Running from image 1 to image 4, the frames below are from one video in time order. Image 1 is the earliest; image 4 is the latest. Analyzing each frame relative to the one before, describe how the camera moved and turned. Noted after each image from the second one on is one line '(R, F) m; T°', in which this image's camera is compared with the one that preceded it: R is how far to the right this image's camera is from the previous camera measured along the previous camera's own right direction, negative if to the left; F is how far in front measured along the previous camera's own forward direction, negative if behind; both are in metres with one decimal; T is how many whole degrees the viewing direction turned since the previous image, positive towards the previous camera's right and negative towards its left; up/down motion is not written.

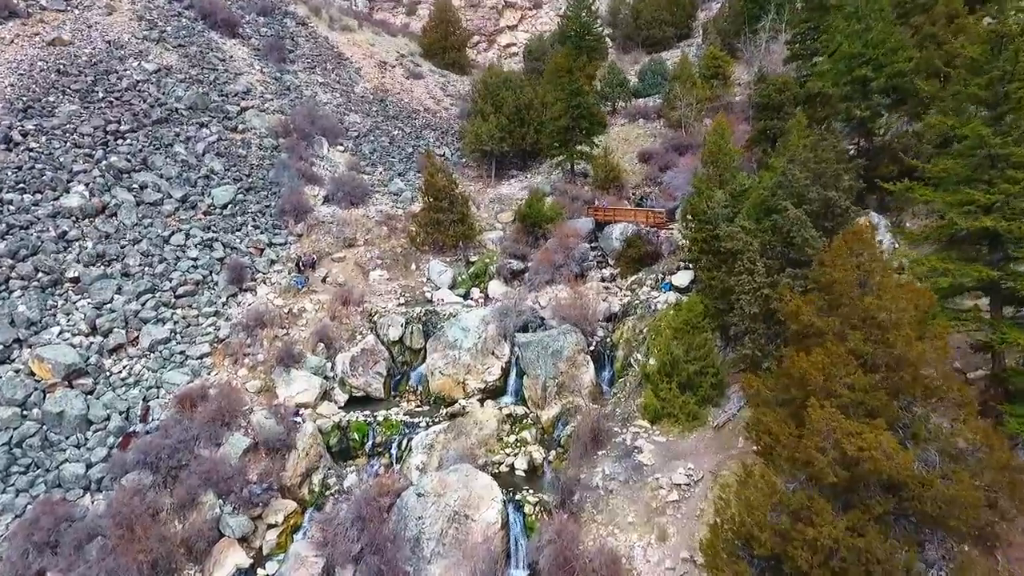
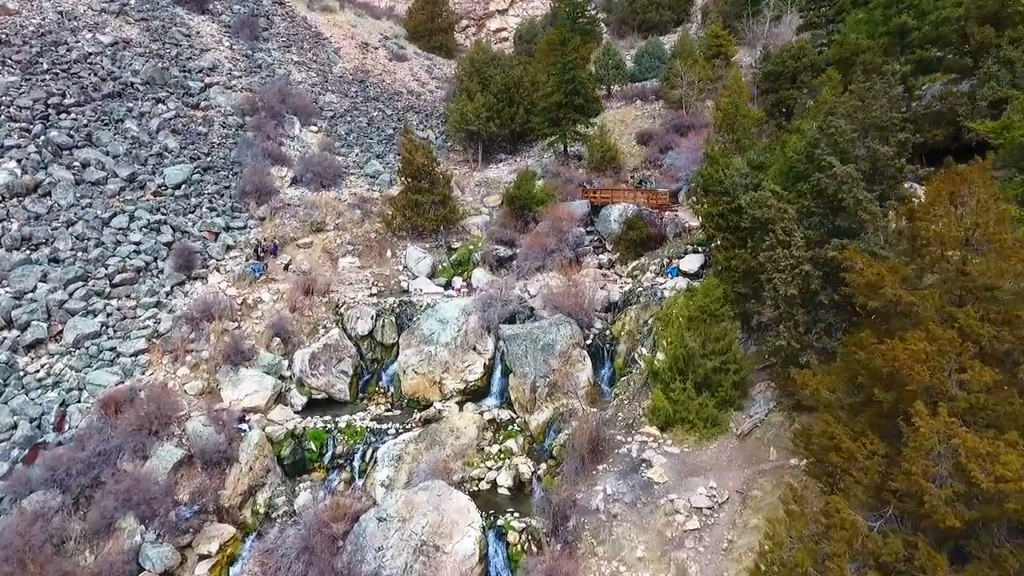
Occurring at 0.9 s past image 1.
(+0.3, +2.8) m; +1°
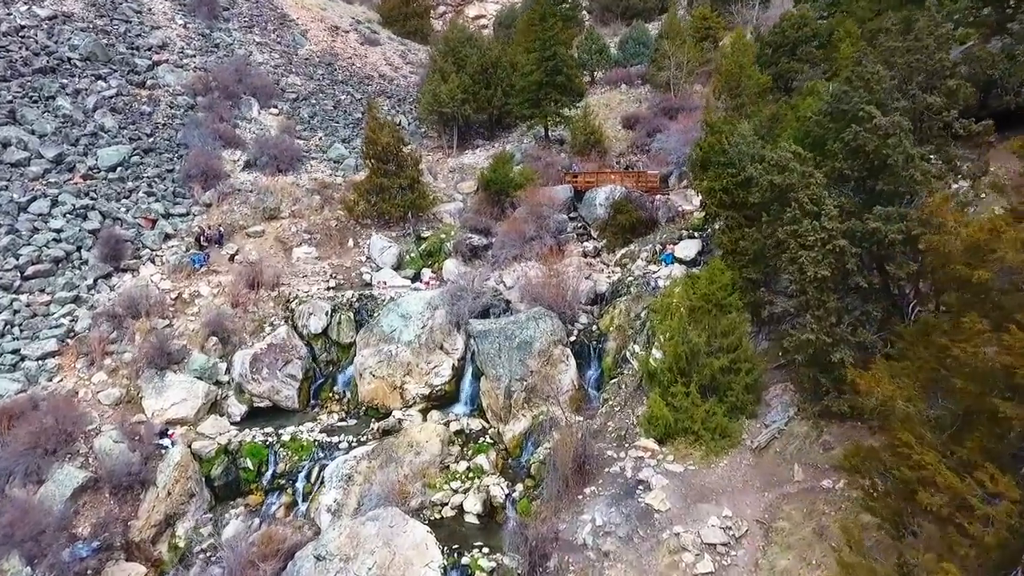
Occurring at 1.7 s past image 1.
(+0.3, +2.3) m; +2°
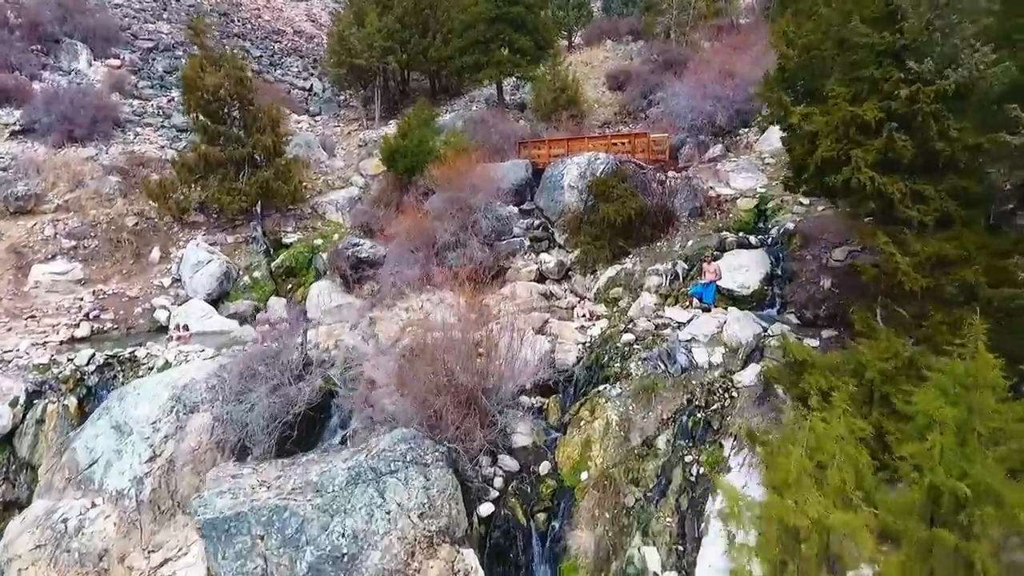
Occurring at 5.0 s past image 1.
(+1.6, +8.8) m; +1°
